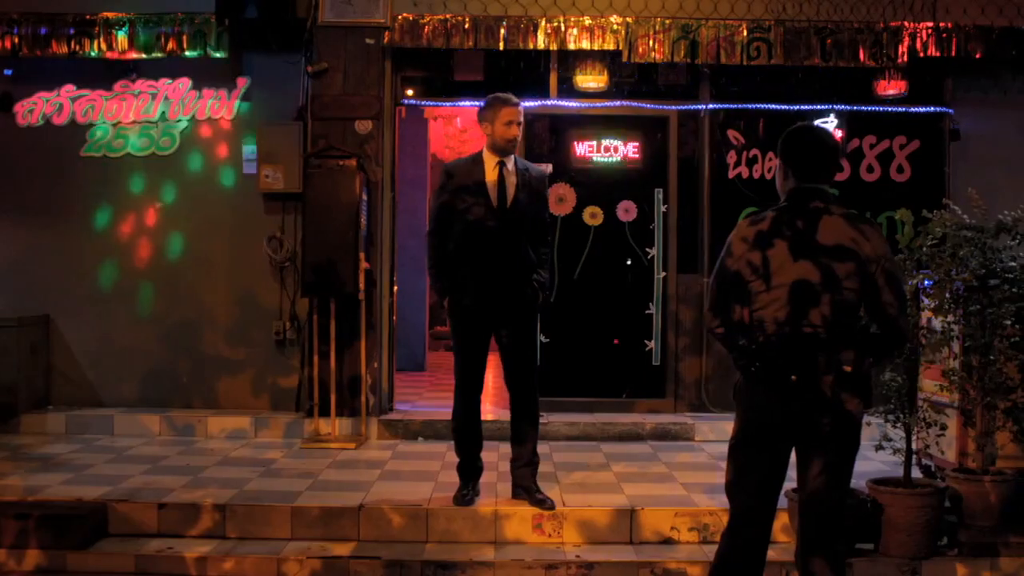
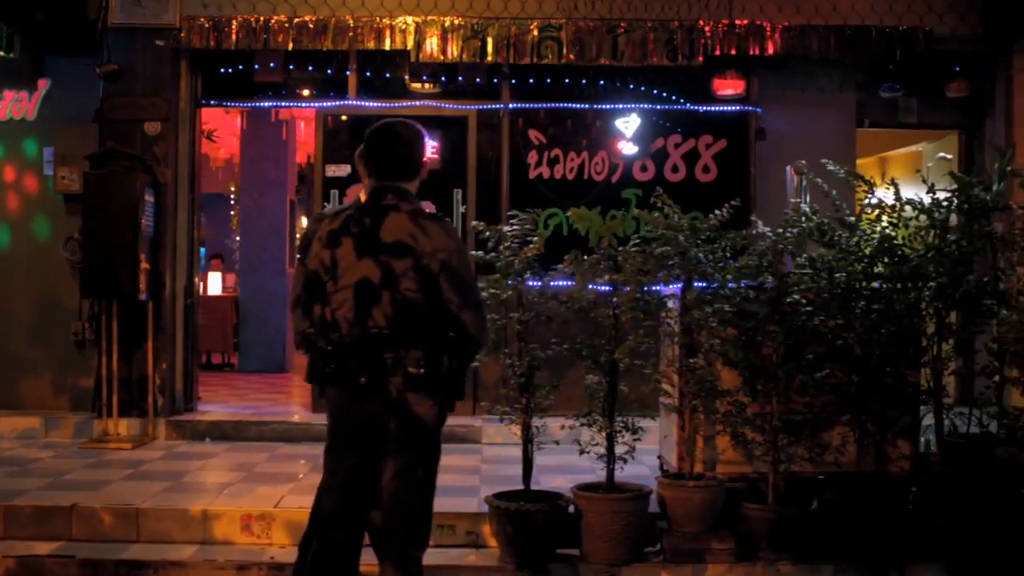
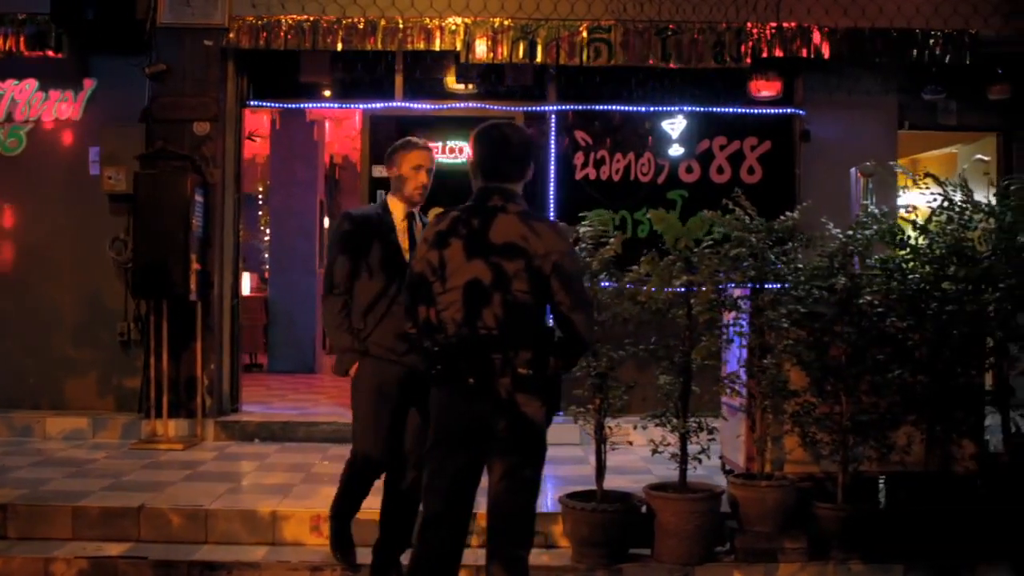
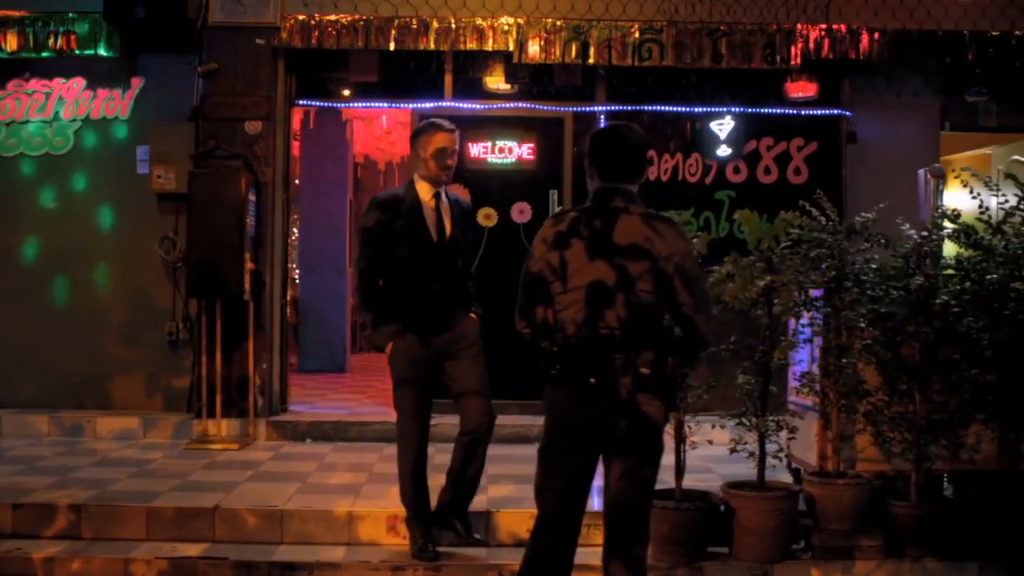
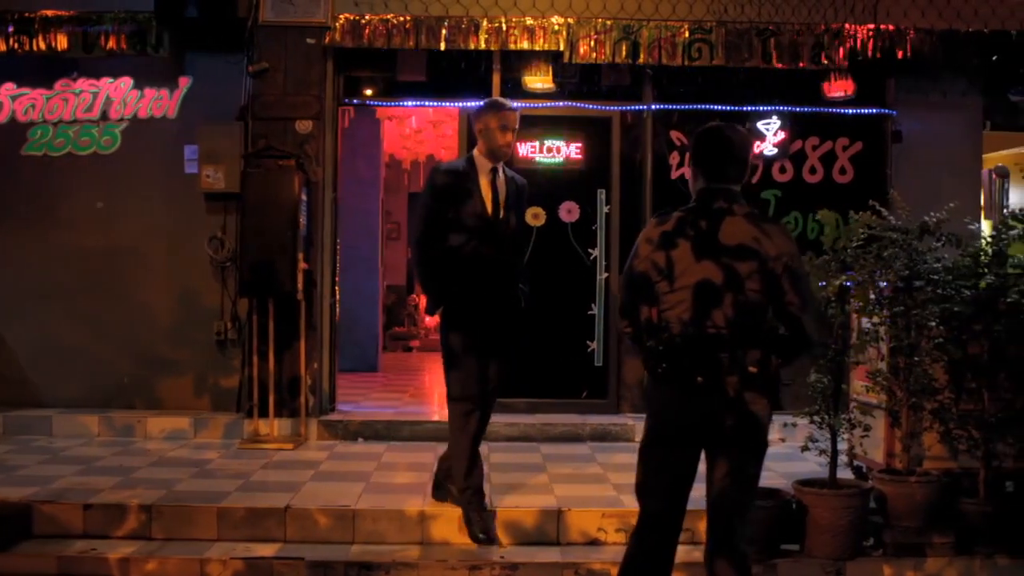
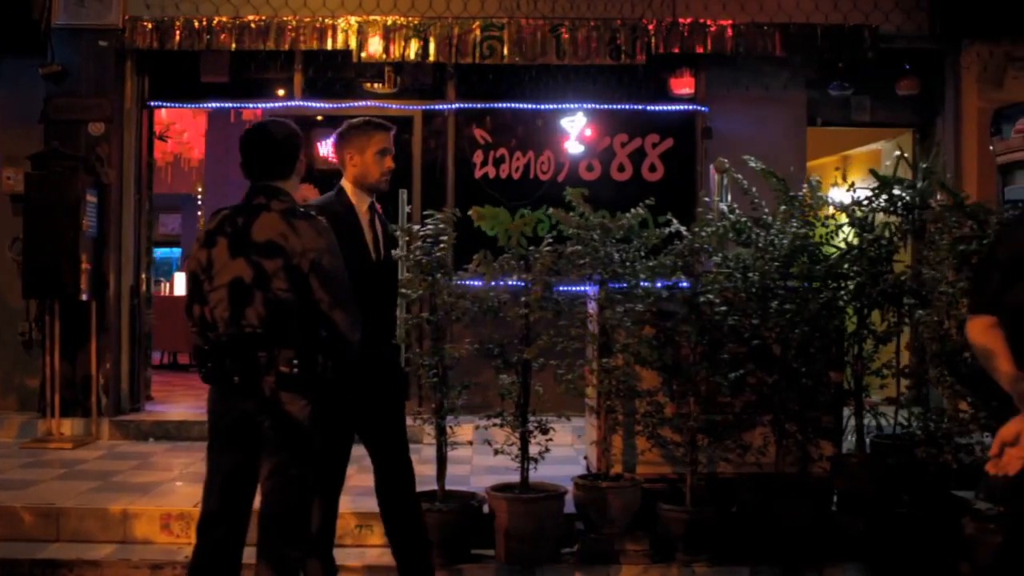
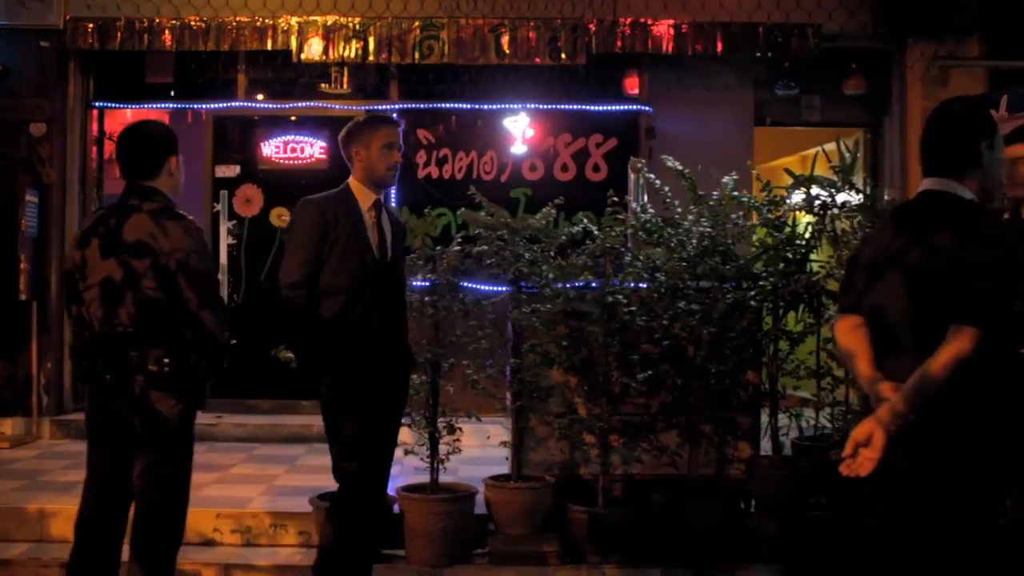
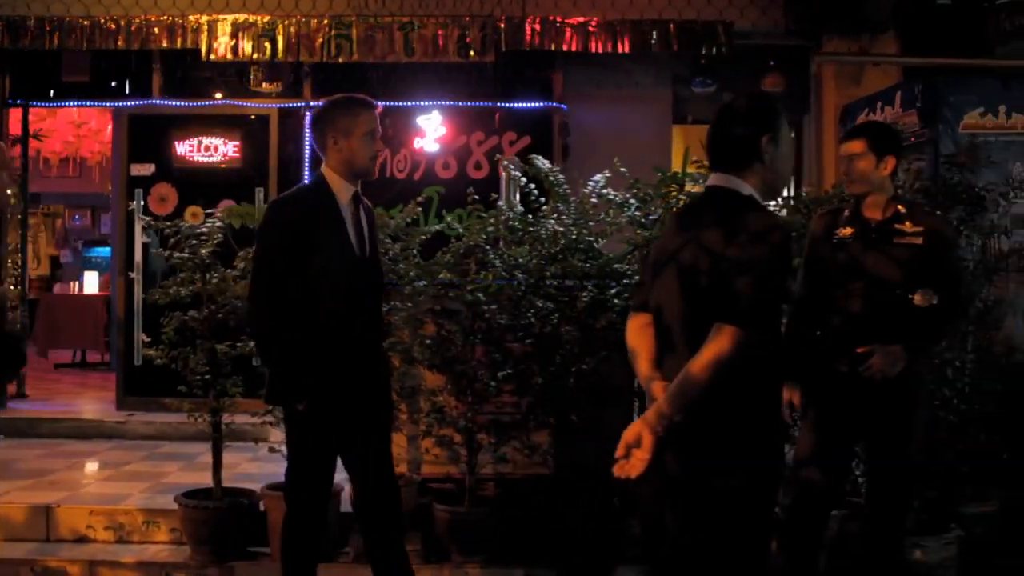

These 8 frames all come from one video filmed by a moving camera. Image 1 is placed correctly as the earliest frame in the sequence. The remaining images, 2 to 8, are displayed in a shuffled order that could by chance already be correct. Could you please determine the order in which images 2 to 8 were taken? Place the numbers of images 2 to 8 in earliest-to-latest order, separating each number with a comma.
5, 4, 3, 2, 6, 7, 8
